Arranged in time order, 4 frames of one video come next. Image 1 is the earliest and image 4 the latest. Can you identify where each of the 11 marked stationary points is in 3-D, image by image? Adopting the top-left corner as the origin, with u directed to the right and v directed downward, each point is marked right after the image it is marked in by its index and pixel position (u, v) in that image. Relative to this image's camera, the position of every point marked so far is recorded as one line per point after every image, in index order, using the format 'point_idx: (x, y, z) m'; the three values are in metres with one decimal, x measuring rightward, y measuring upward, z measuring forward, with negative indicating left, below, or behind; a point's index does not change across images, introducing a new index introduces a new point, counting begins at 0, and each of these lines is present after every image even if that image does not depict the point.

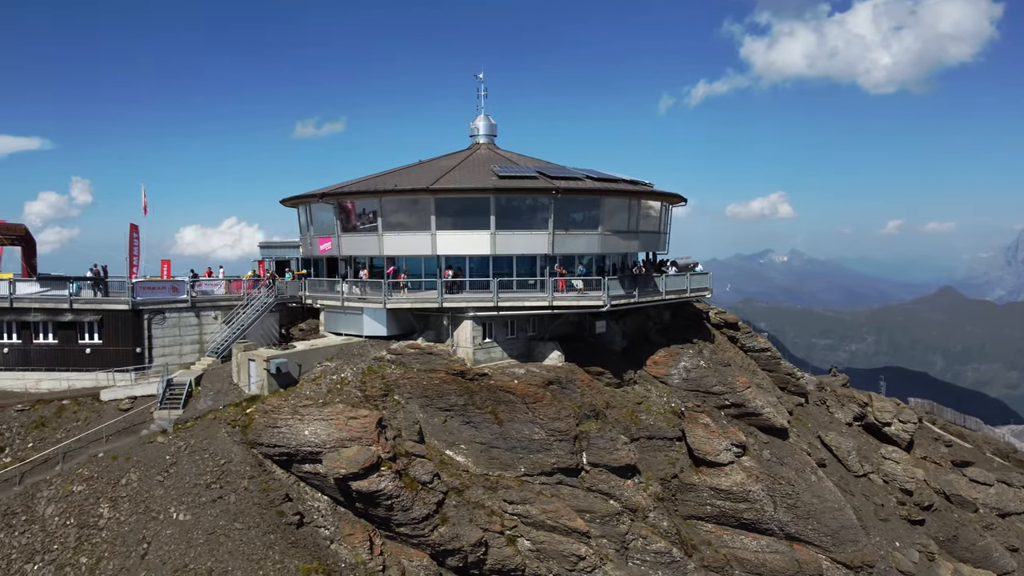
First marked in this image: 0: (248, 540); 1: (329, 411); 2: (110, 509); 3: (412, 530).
0: (-7.9, -7.5, +16.7) m
1: (-6.4, -4.4, +19.9) m
2: (-12.6, -6.9, +17.6) m
3: (-3.5, -8.3, +19.4) m
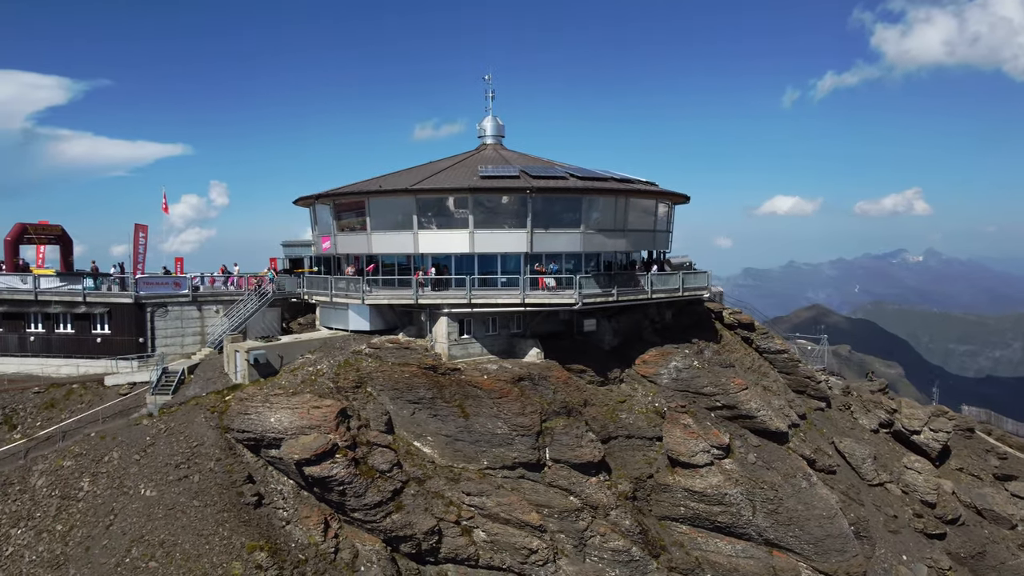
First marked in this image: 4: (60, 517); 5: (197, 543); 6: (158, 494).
0: (-9.9, -7.3, +17.9) m
1: (-8.0, -4.2, +21.0) m
2: (-14.5, -6.7, +19.3) m
3: (-5.3, -8.1, +20.1) m
4: (-14.7, -7.4, +18.3) m
5: (-9.6, -7.8, +17.2) m
6: (-11.7, -6.8, +18.6) m
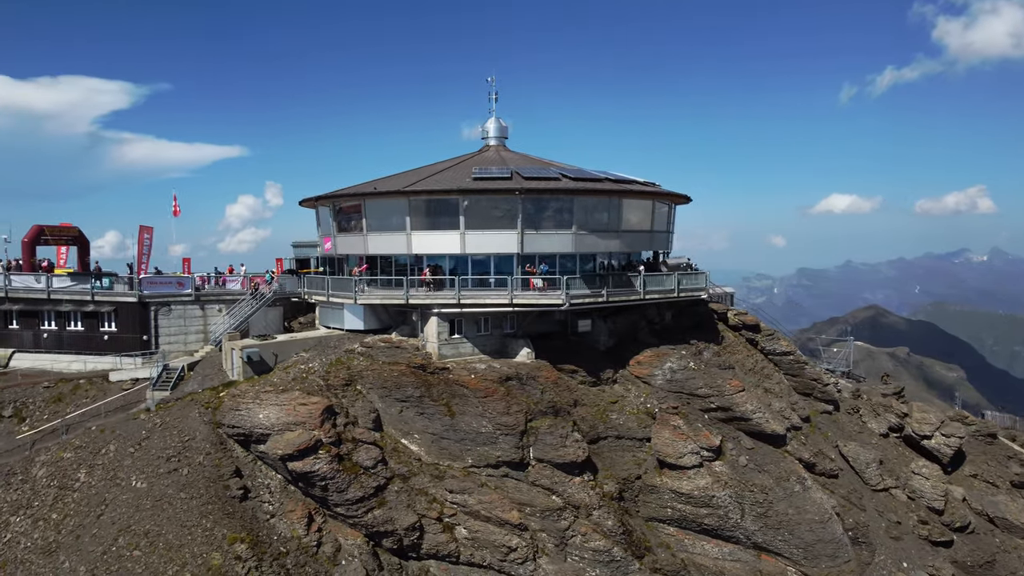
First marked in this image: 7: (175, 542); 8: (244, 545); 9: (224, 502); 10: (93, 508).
0: (-10.7, -7.3, +18.6) m
1: (-8.7, -4.2, +21.5) m
2: (-15.3, -6.7, +20.2) m
3: (-6.0, -8.1, +20.6) m
4: (-15.5, -7.4, +19.1) m
5: (-10.5, -7.8, +17.8) m
6: (-12.5, -6.8, +19.3) m
7: (-10.5, -8.0, +17.6) m
8: (-8.6, -8.2, +18.1) m
9: (-9.9, -7.3, +19.3) m
10: (-13.9, -7.3, +18.7) m
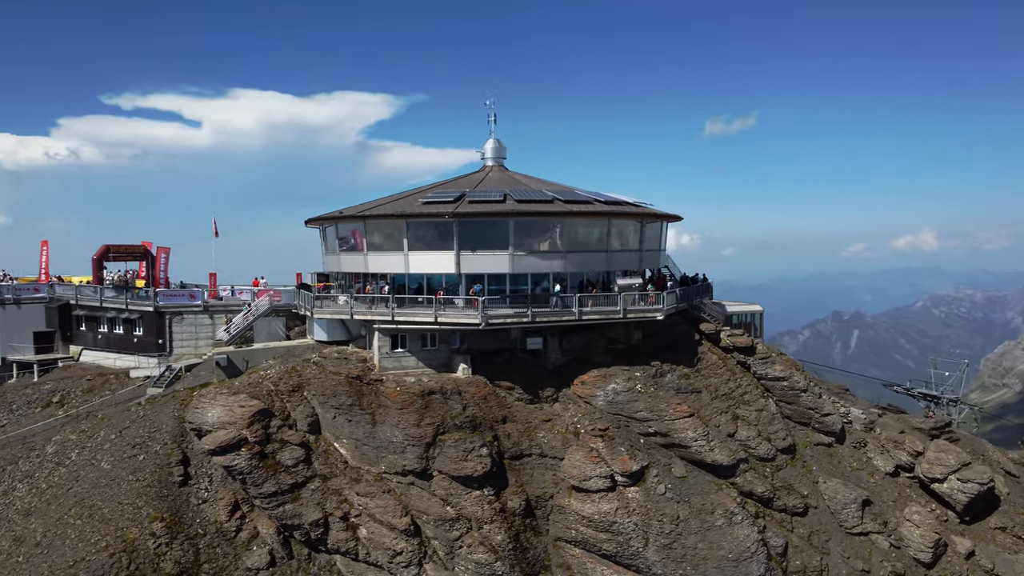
0: (-15.5, -8.2, +22.9) m
1: (-12.9, -5.1, +25.3) m
2: (-19.6, -7.4, +25.3) m
3: (-10.5, -9.1, +23.8) m
4: (-20.0, -8.2, +24.4) m
5: (-15.4, -8.7, +22.1) m
6: (-17.0, -7.6, +23.9) m
7: (-15.5, -8.8, +21.9) m
8: (-13.5, -9.1, +21.9) m
9: (-14.5, -8.2, +23.4) m
10: (-18.6, -8.1, +23.7) m
